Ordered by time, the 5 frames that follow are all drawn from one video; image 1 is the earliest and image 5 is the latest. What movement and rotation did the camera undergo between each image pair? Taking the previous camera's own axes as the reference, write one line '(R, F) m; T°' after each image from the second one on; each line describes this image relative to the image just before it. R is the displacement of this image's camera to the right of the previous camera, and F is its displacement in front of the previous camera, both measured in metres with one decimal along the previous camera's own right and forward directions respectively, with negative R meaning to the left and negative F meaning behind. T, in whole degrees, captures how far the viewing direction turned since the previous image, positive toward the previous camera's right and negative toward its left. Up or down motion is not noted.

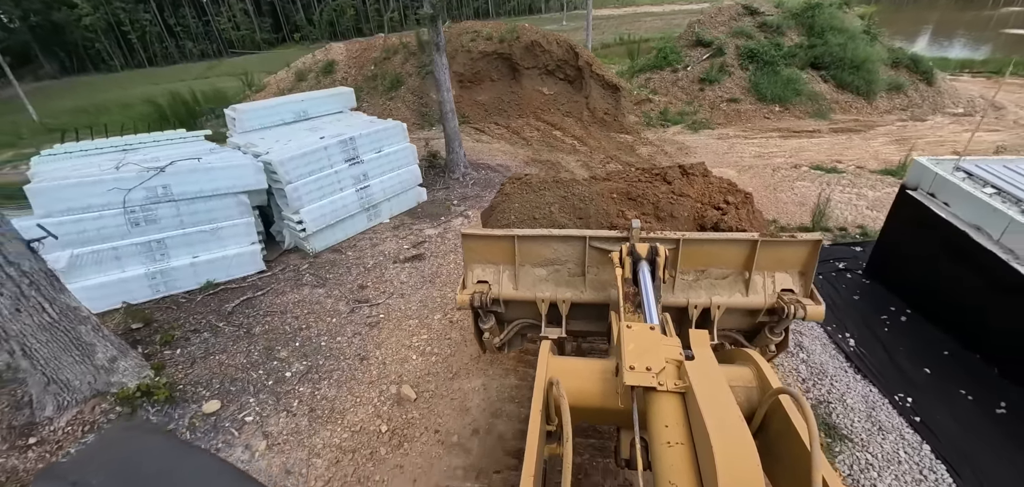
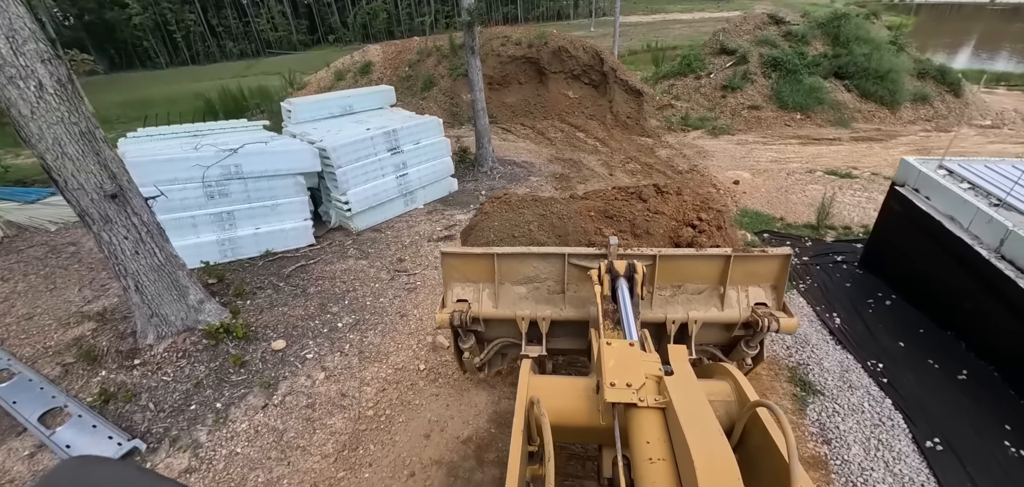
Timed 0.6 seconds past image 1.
(0.0, -0.6) m; -3°
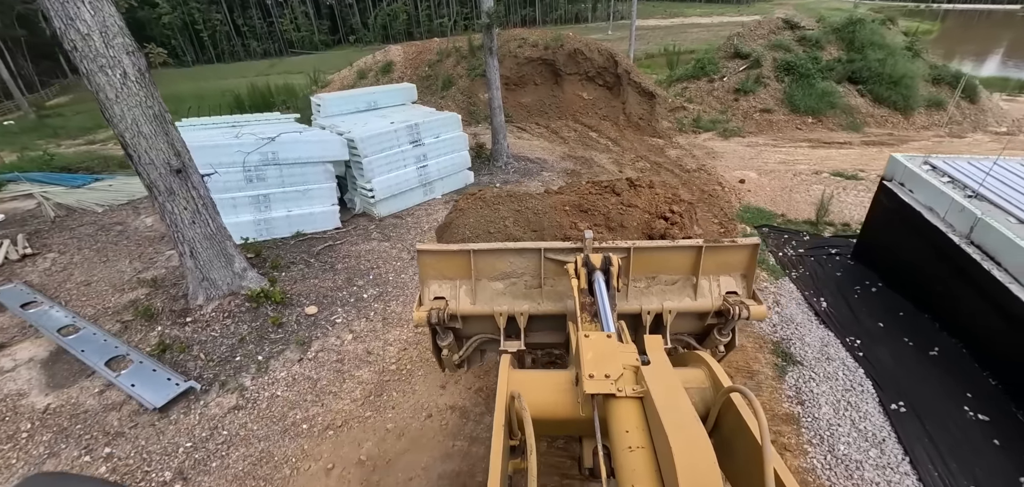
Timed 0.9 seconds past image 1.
(0.0, -0.4) m; -2°
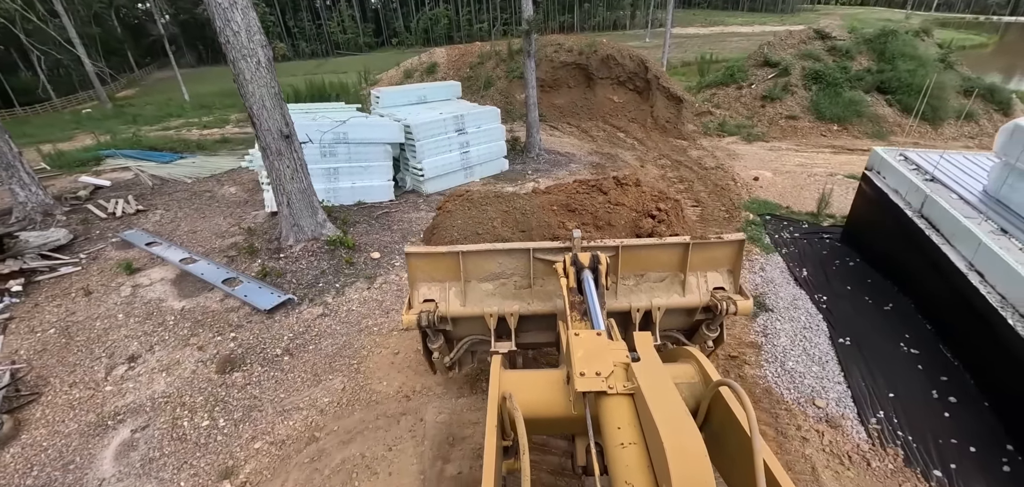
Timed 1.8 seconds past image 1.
(0.0, -1.0) m; -4°
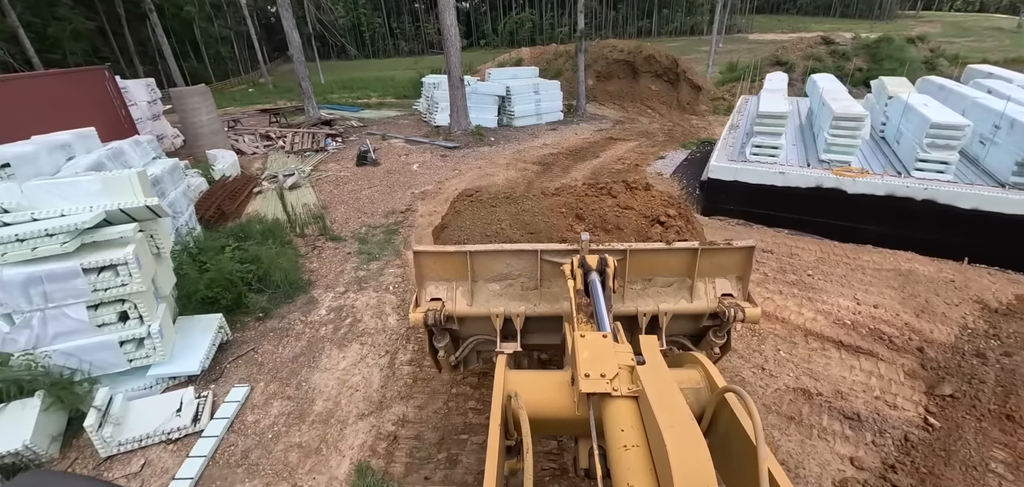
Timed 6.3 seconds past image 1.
(+0.9, -6.5) m; -9°
